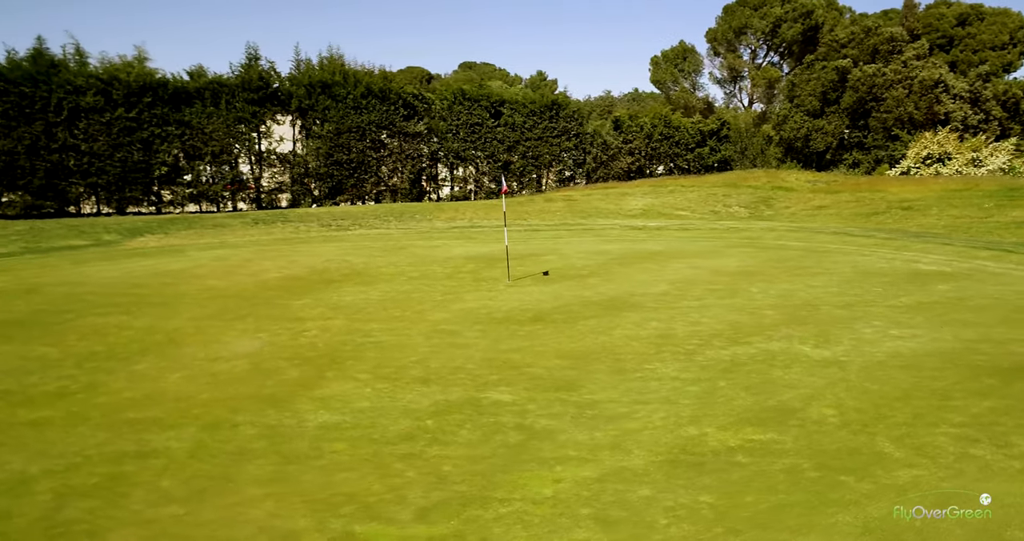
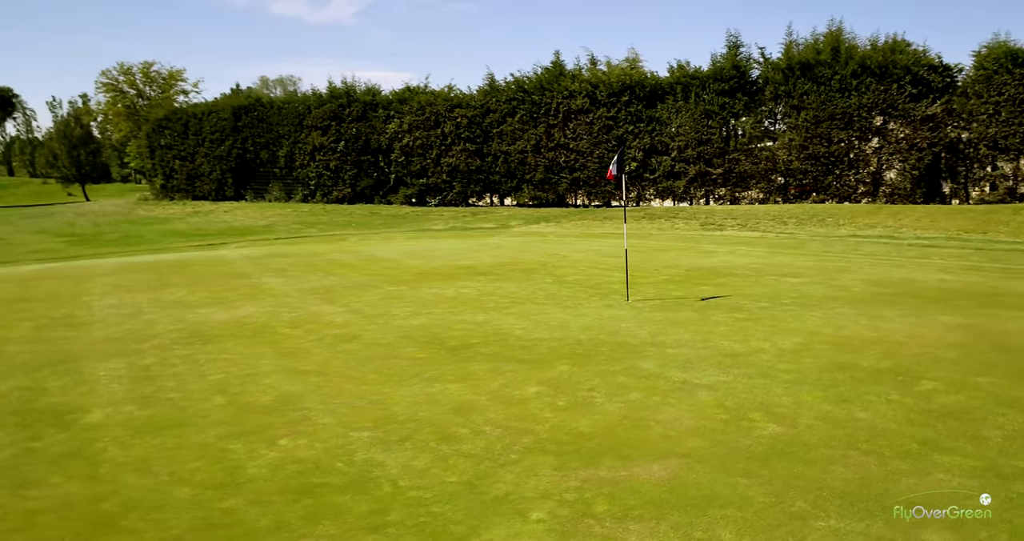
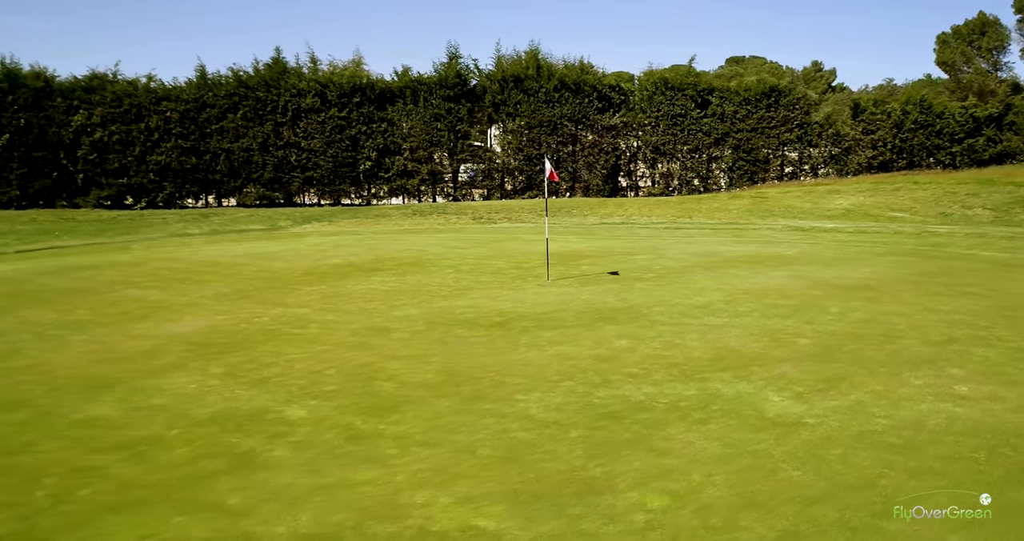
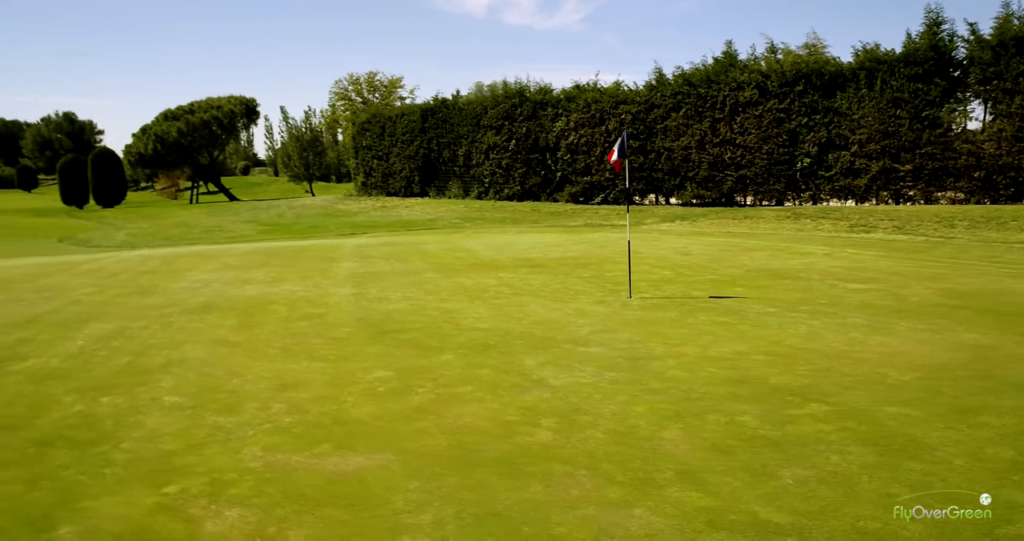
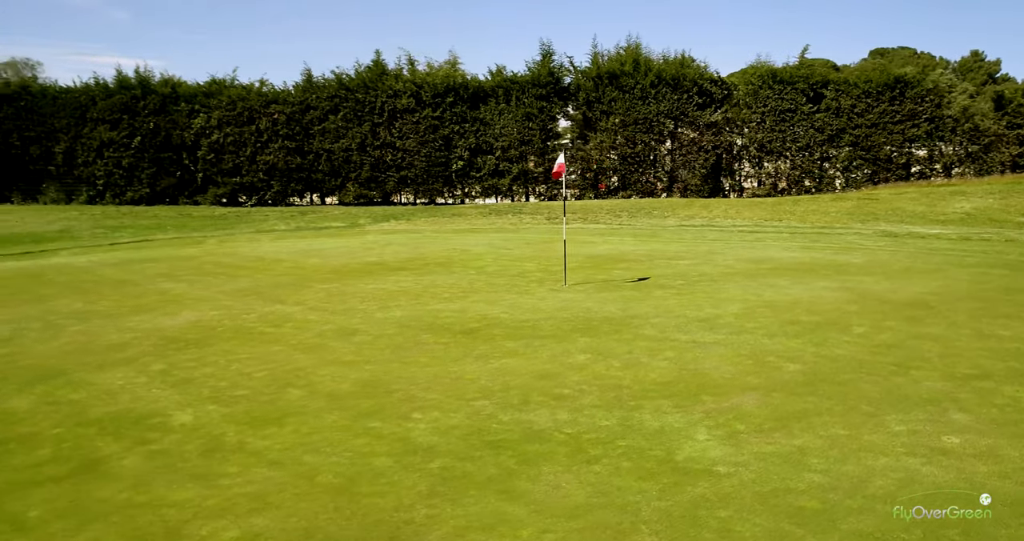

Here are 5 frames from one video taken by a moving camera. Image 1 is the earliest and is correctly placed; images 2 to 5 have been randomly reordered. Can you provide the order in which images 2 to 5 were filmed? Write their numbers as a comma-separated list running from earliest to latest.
3, 5, 2, 4
